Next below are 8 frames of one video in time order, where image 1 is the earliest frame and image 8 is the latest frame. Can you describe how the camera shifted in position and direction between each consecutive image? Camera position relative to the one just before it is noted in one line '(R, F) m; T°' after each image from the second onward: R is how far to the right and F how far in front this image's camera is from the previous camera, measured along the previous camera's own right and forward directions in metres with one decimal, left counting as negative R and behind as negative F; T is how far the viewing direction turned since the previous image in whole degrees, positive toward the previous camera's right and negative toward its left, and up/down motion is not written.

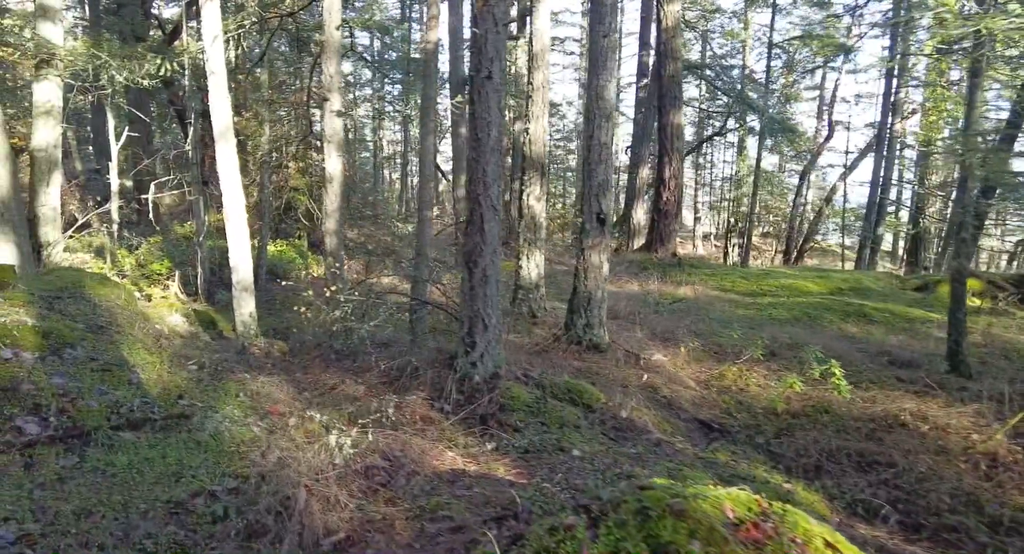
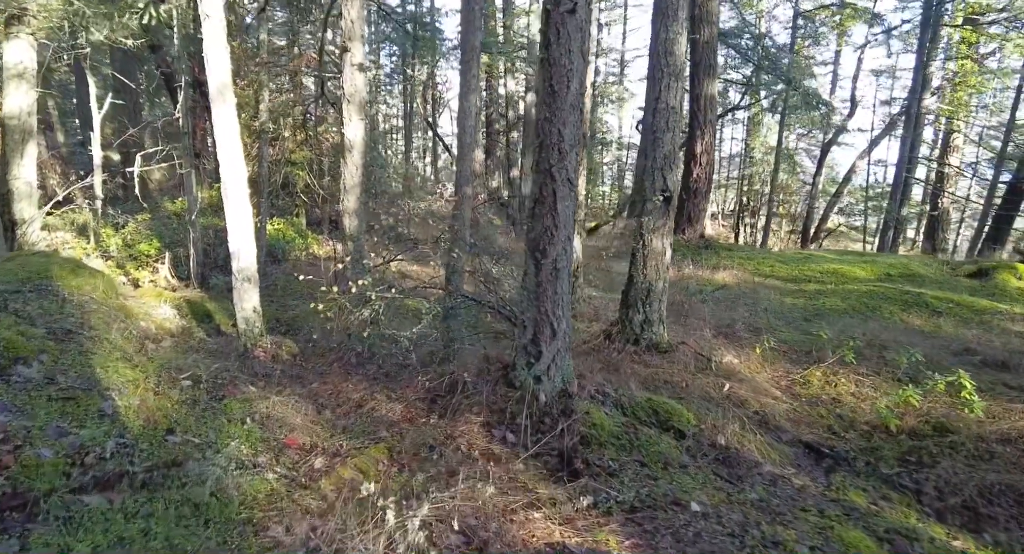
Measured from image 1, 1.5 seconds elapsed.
(-0.5, +1.0) m; +1°
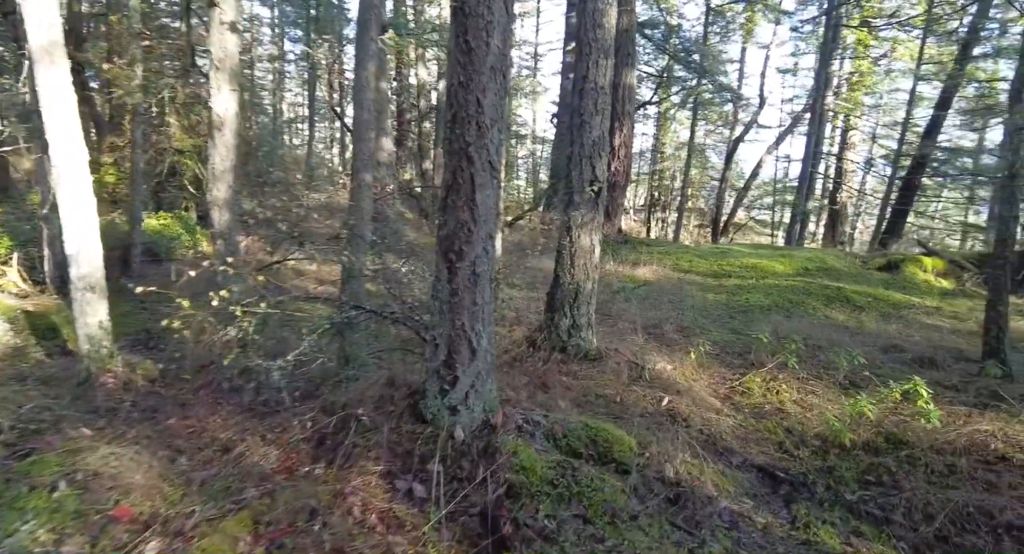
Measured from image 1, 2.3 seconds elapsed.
(0.0, +0.7) m; +7°
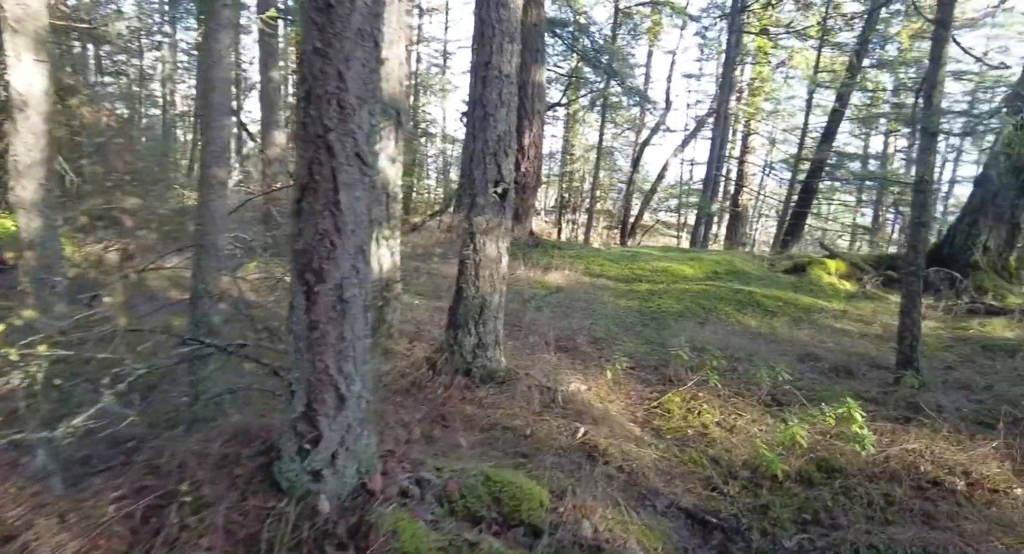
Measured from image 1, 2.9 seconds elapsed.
(+0.1, +0.6) m; +7°
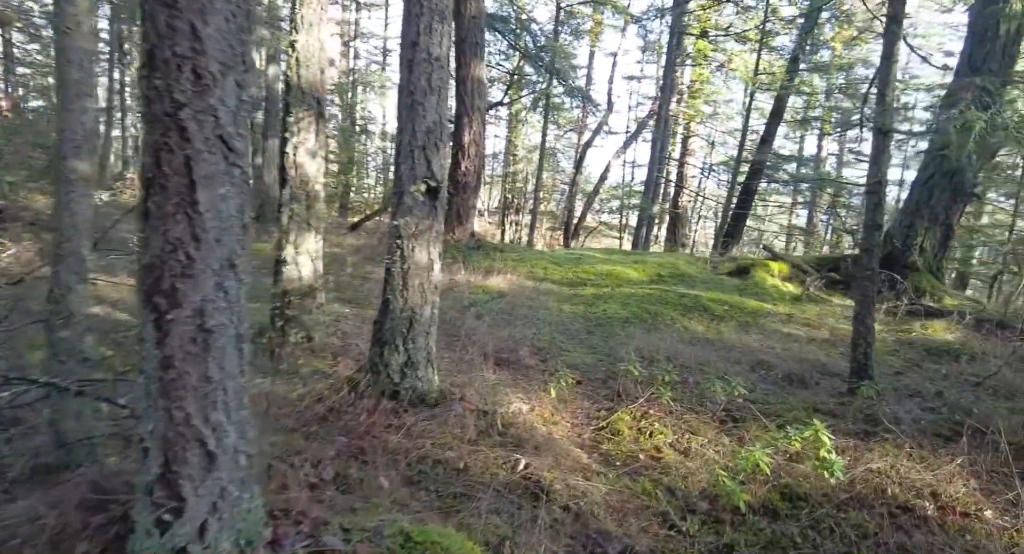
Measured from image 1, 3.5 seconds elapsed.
(+0.1, +0.5) m; +5°
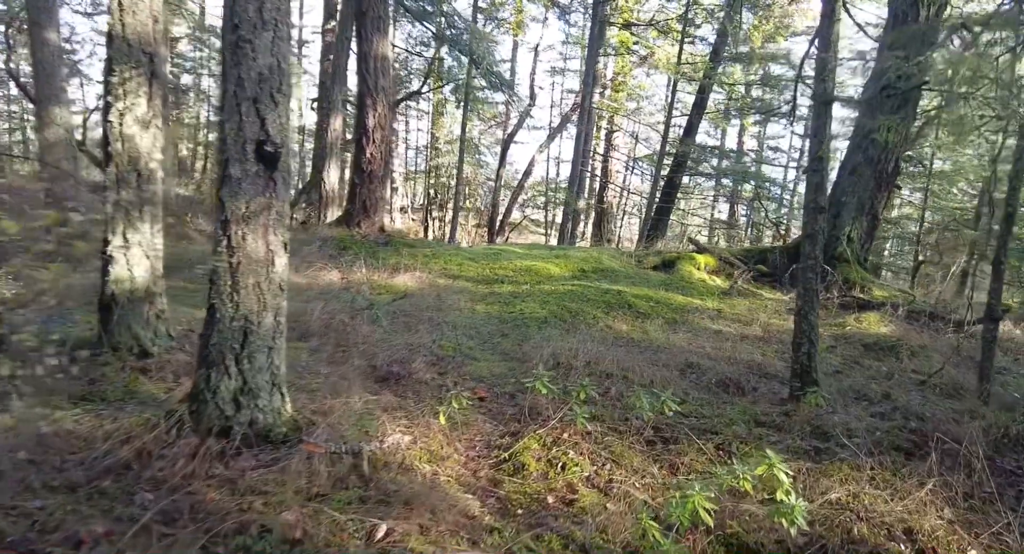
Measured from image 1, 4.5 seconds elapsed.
(+0.3, +0.9) m; +6°
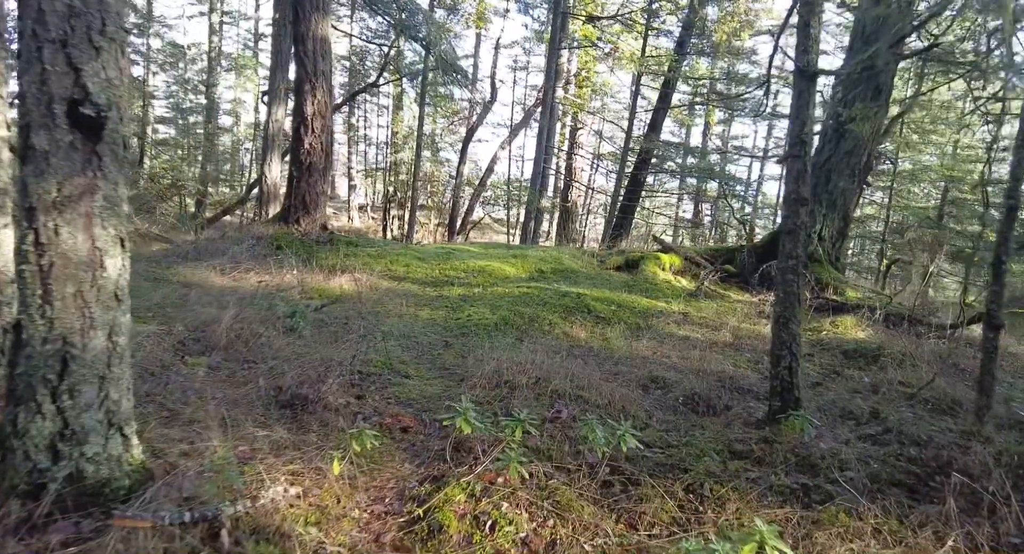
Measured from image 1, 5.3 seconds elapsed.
(+0.2, +0.7) m; +3°
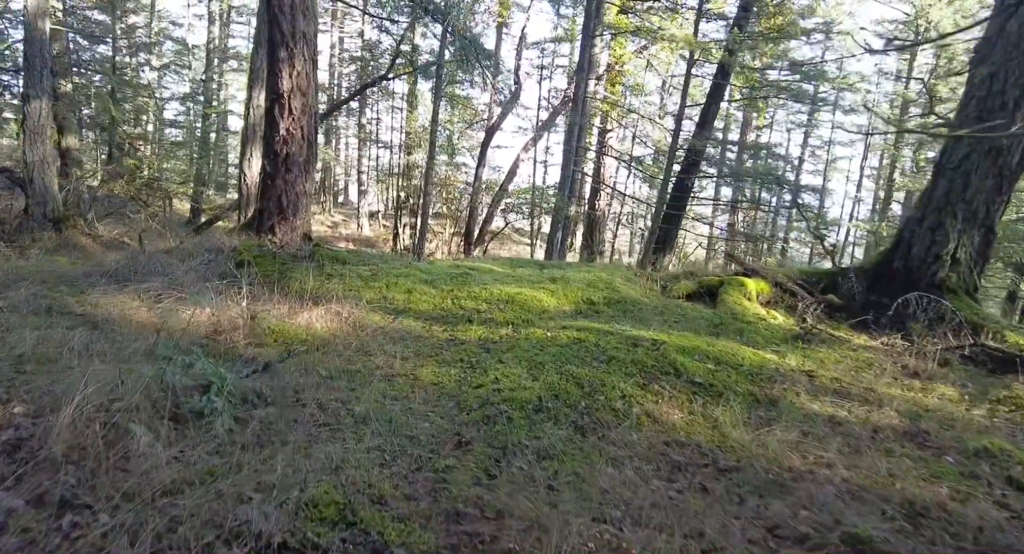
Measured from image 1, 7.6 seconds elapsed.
(-0.2, +2.4) m; -1°
